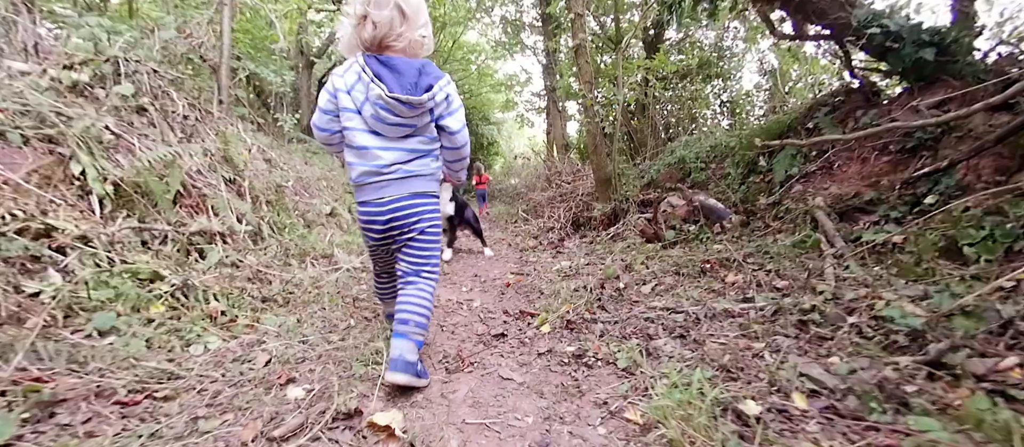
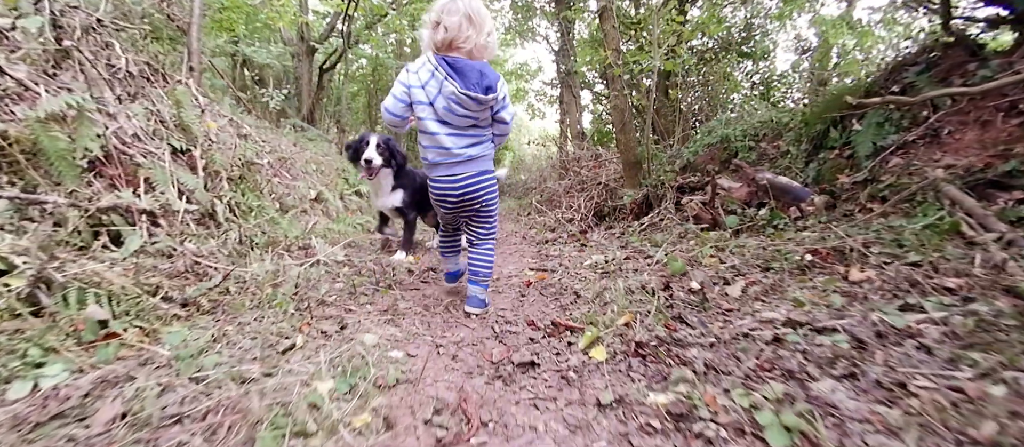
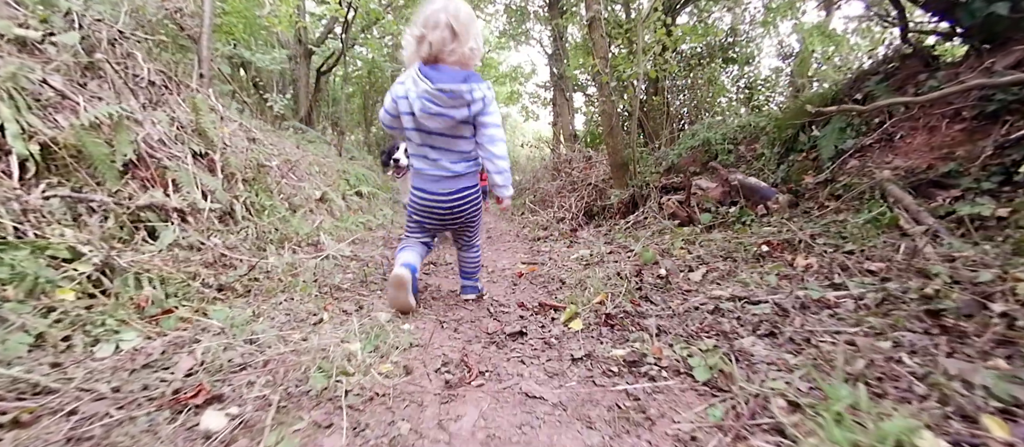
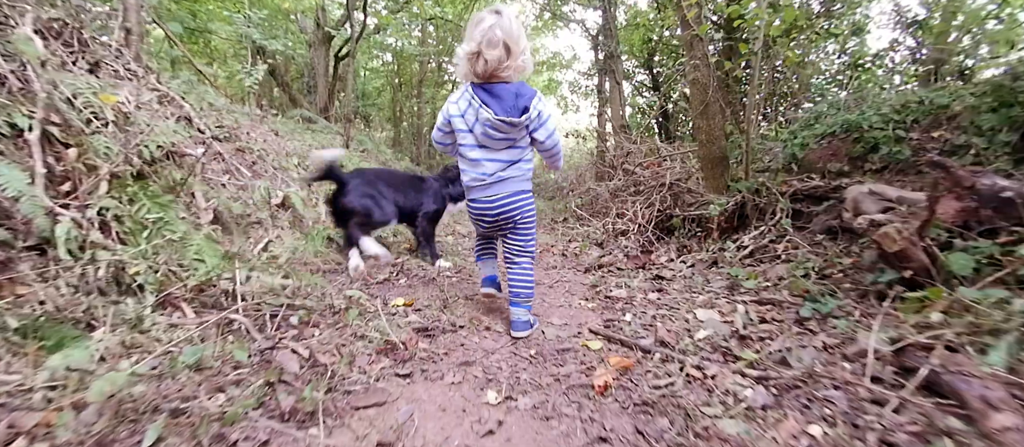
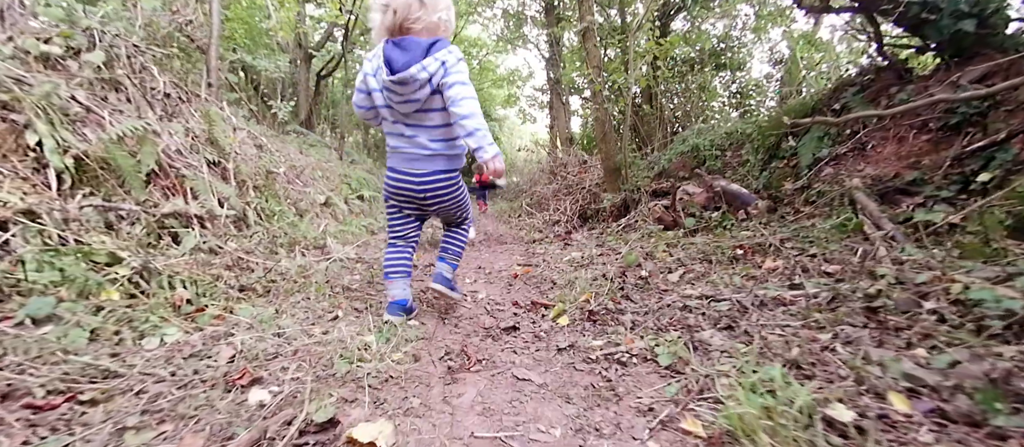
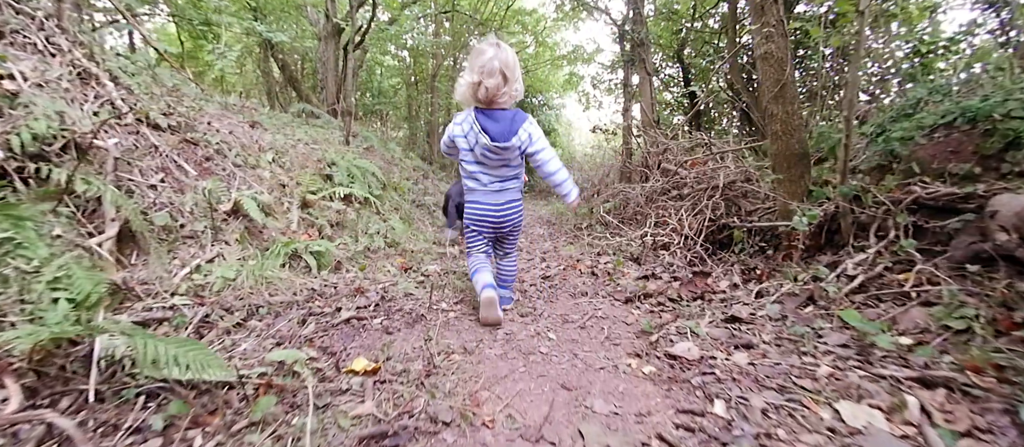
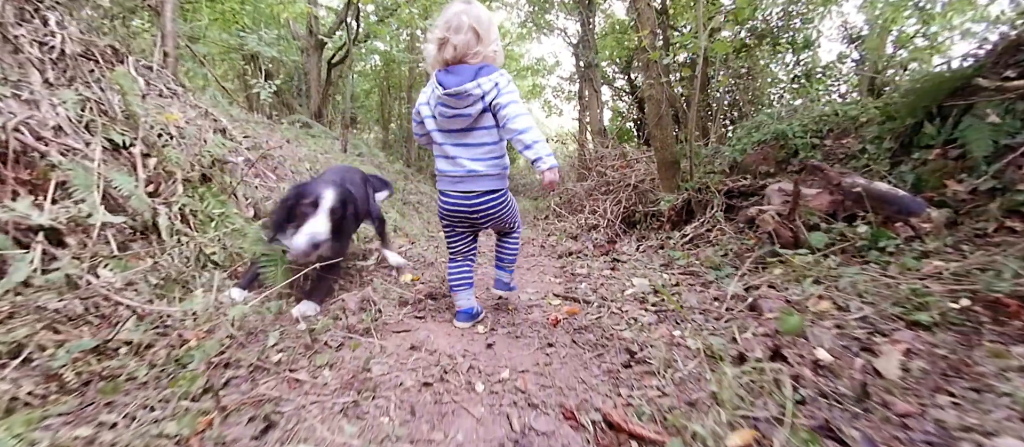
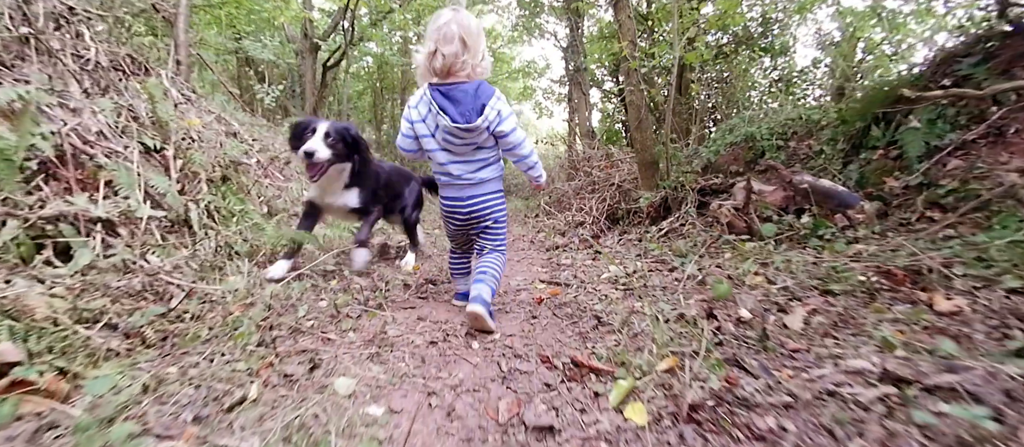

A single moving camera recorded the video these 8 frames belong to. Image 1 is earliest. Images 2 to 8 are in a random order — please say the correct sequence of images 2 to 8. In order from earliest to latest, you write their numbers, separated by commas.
5, 3, 2, 8, 7, 4, 6
